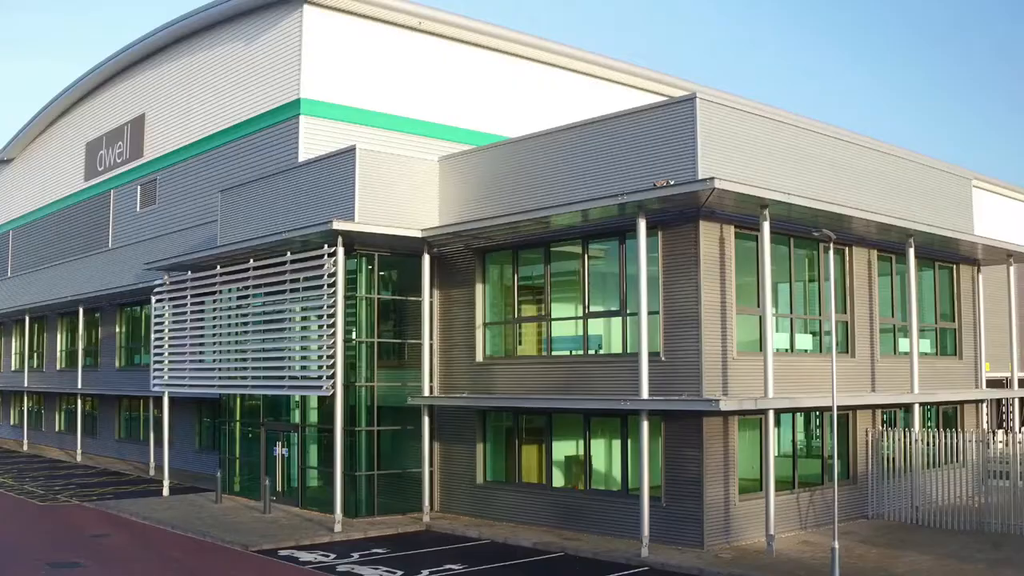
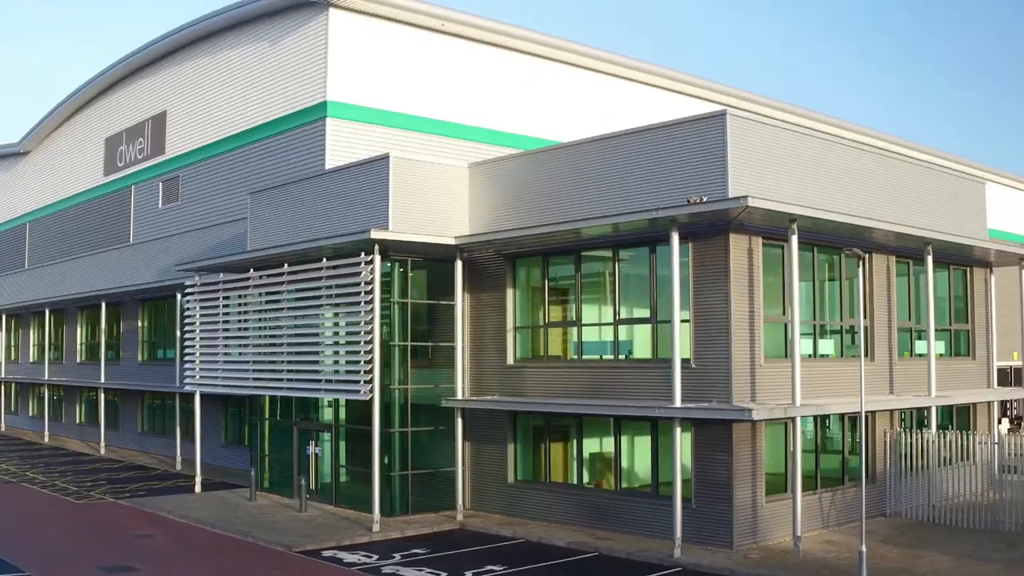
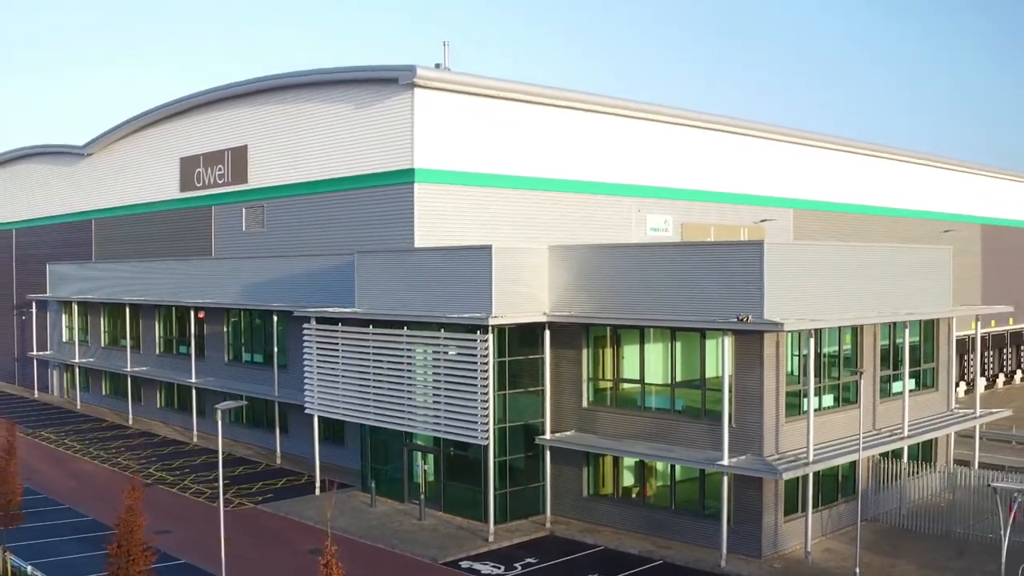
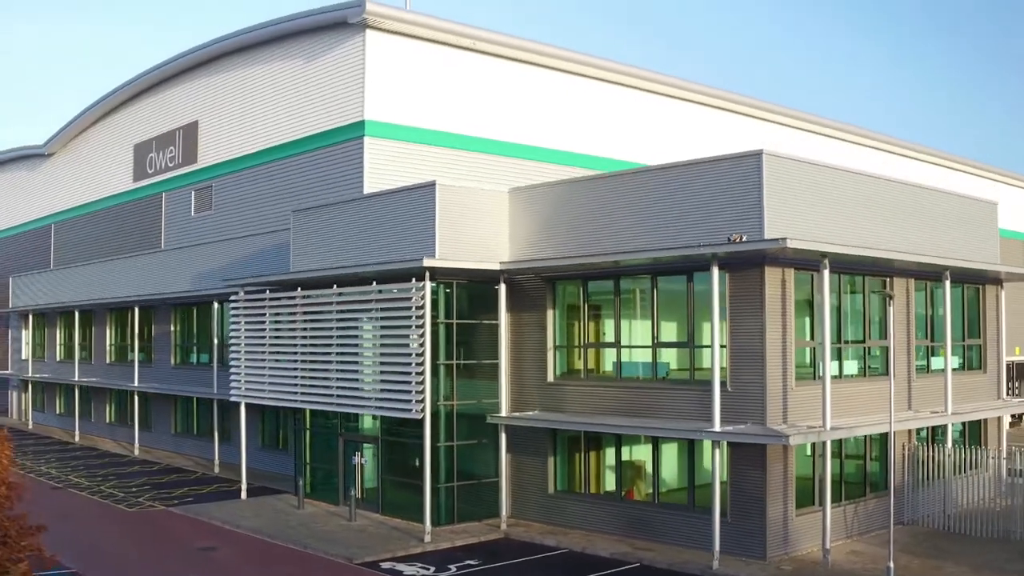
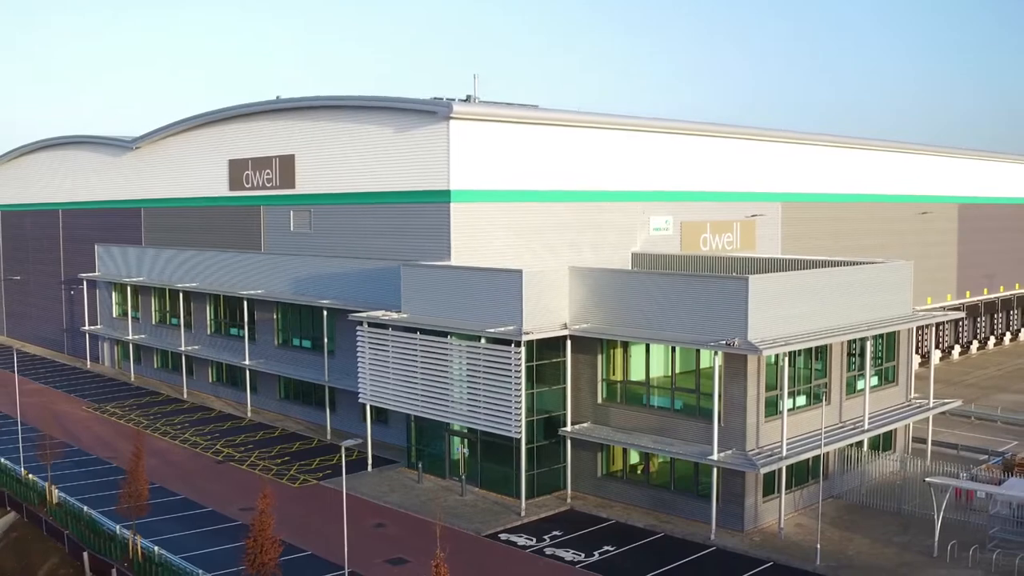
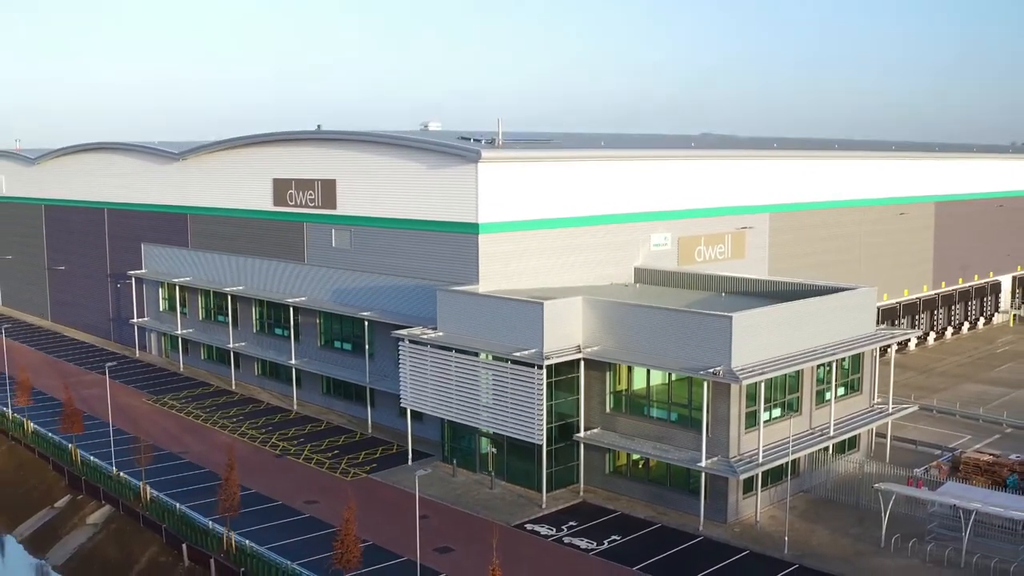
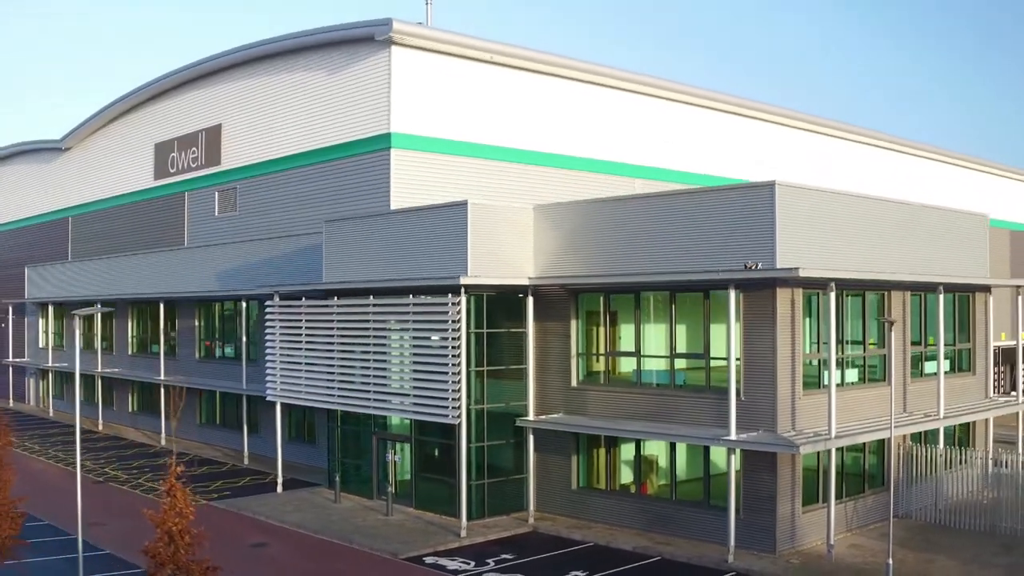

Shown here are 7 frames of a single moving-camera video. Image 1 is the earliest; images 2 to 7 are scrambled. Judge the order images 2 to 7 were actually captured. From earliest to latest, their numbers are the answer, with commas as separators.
2, 4, 7, 3, 5, 6
